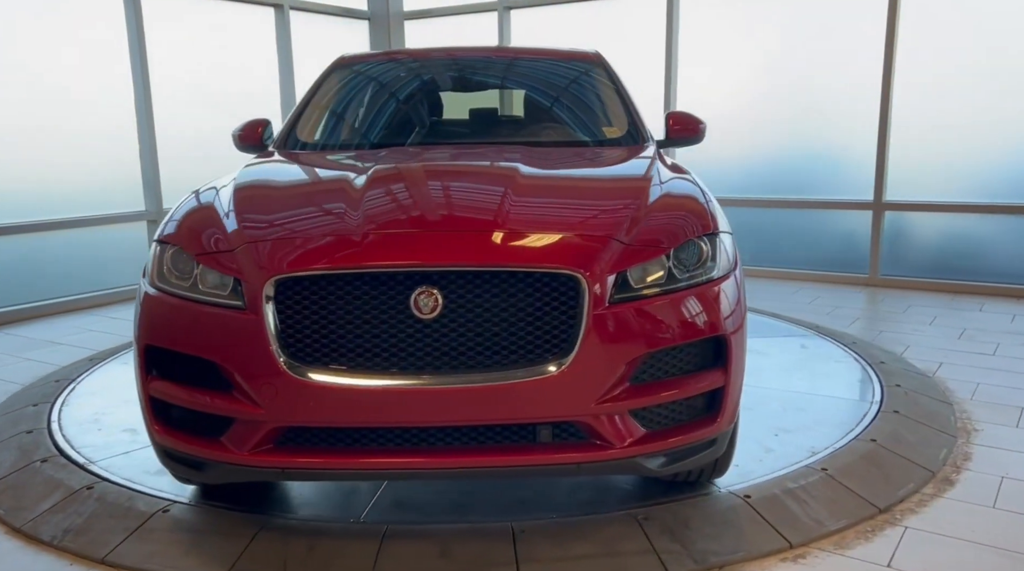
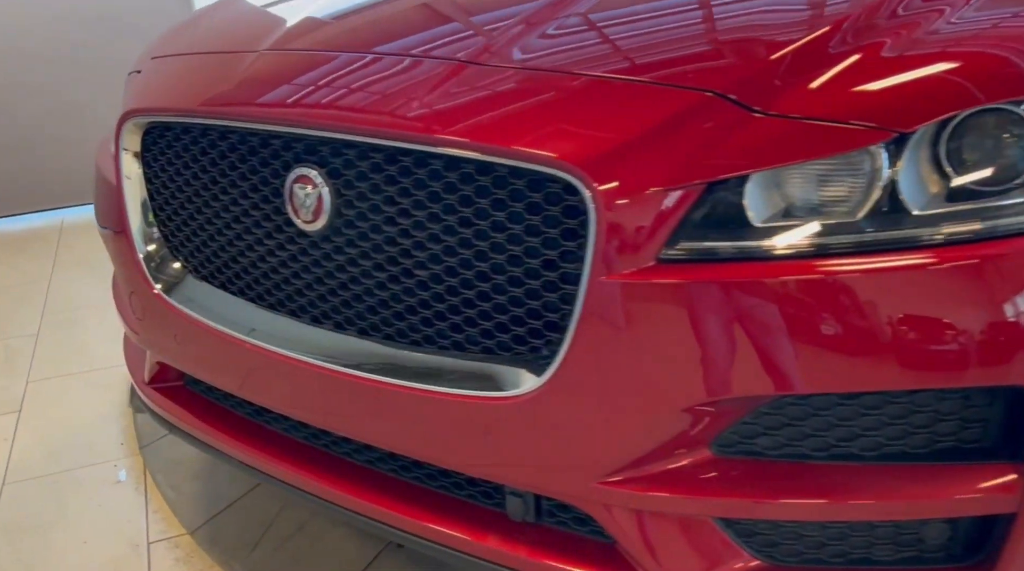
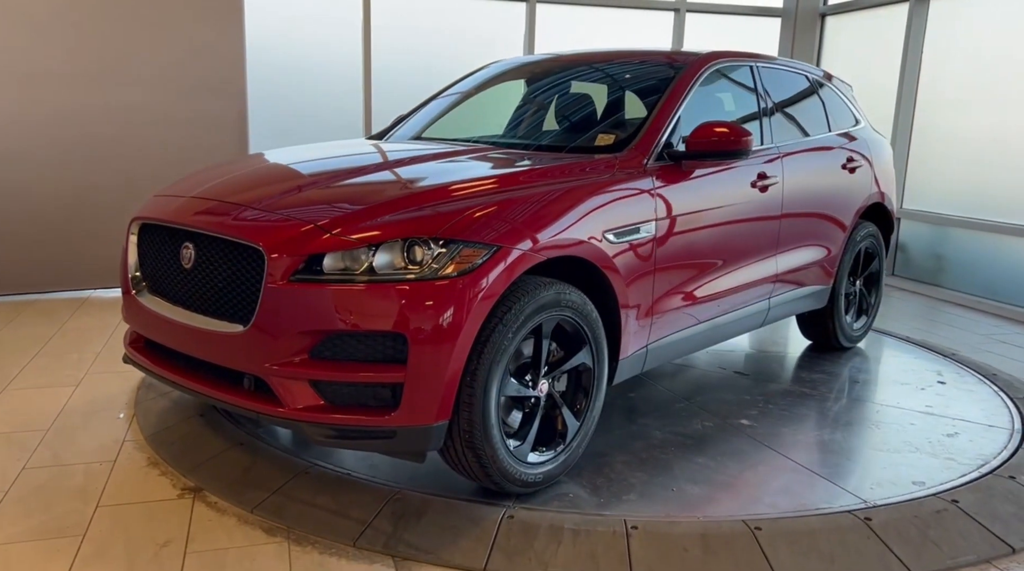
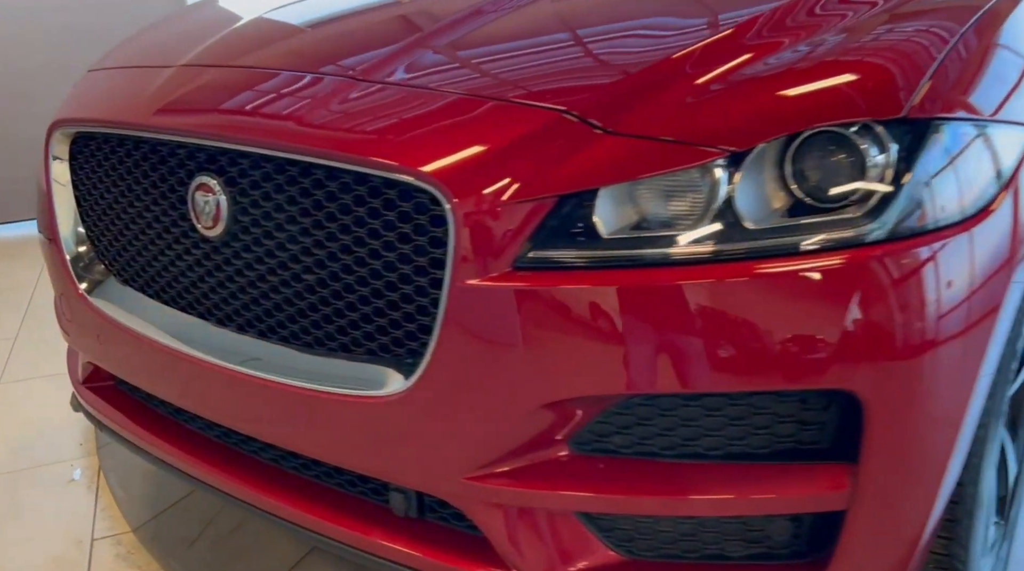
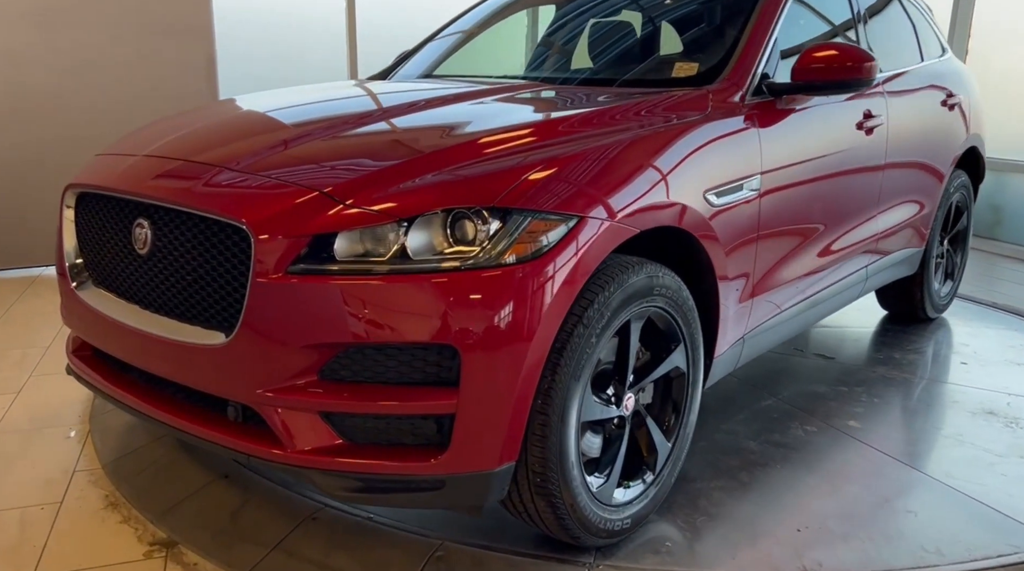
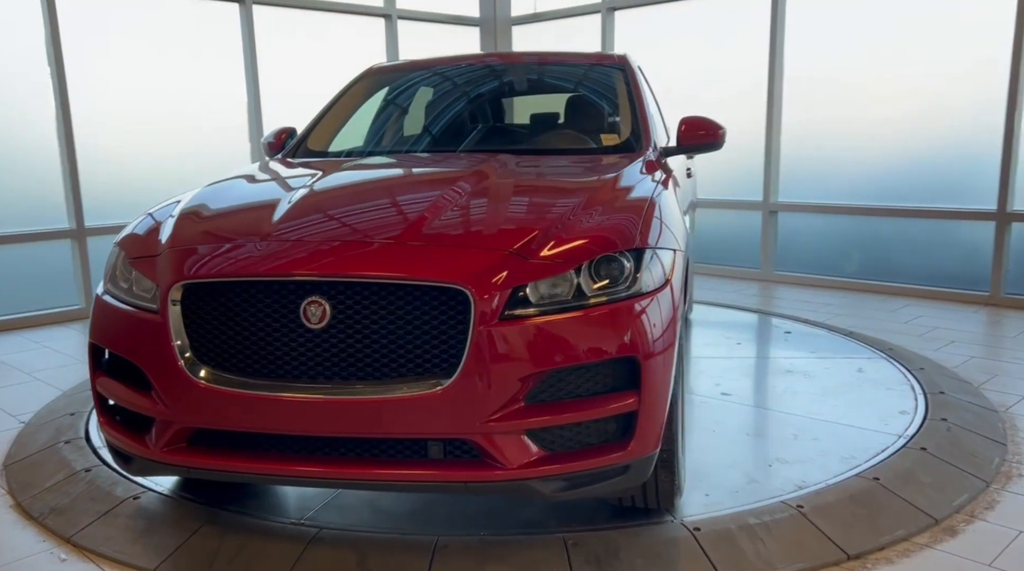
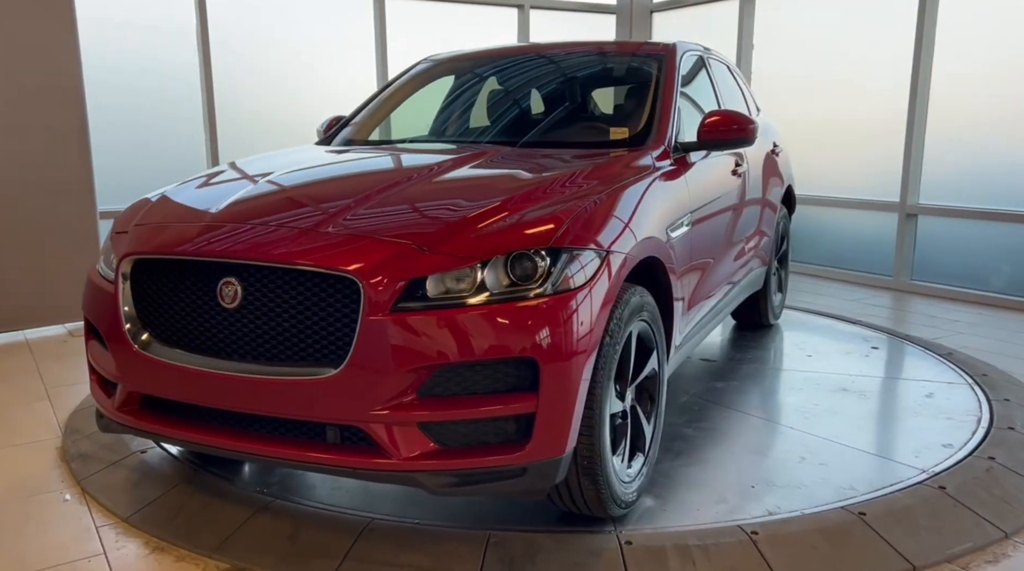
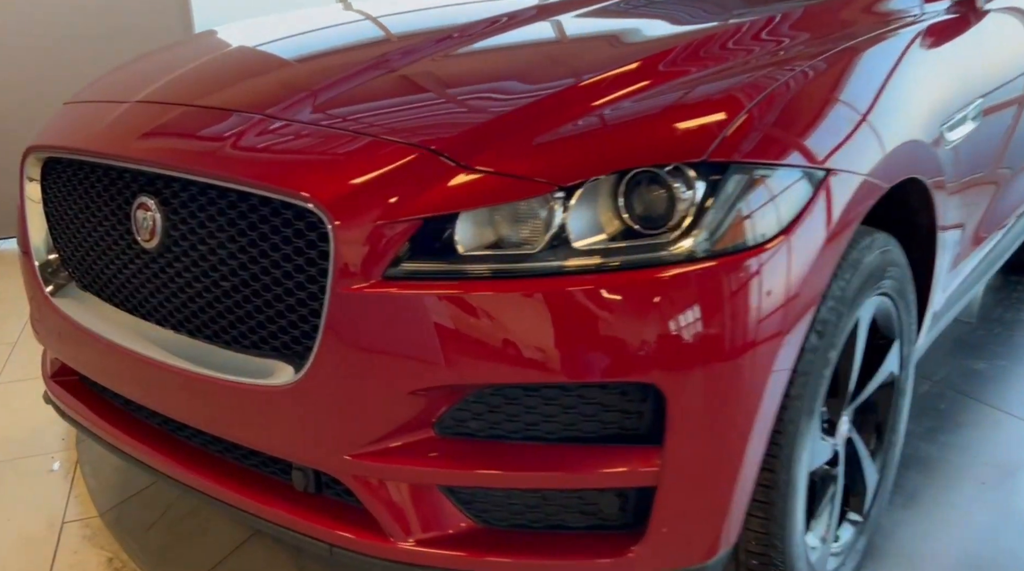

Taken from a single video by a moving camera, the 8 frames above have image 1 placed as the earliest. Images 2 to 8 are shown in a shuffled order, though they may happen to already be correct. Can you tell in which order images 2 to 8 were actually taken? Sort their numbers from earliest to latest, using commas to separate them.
6, 7, 3, 5, 8, 4, 2
